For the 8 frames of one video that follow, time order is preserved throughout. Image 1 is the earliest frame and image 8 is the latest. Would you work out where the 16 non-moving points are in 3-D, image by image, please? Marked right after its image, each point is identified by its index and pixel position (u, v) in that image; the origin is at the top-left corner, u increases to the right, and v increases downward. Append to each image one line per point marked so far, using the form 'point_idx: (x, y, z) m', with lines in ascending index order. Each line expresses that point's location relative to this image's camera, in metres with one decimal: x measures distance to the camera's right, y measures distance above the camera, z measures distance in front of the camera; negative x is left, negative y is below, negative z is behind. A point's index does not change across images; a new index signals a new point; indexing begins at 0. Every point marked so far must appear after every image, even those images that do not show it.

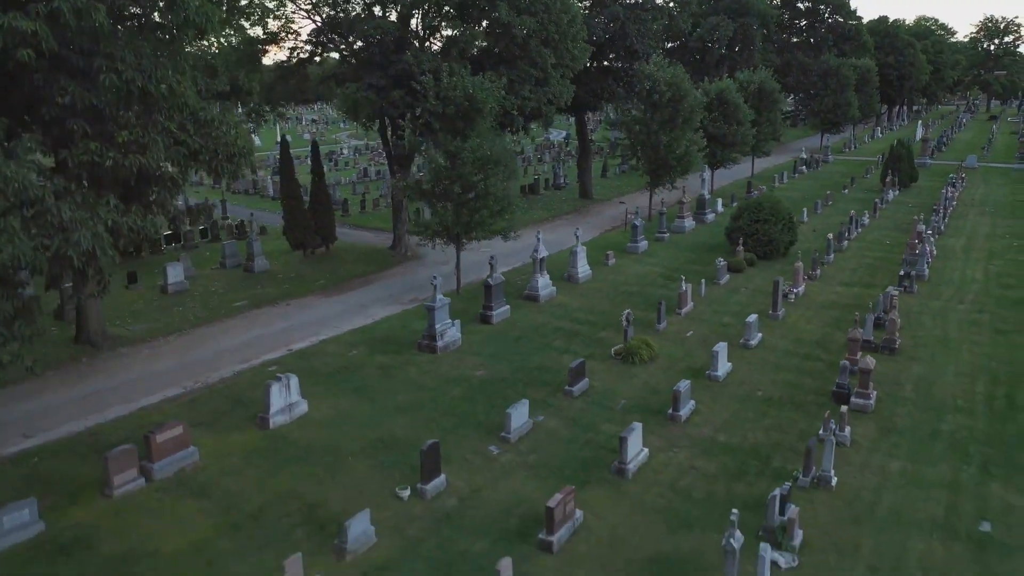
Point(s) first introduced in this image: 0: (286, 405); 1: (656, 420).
0: (-4.0, -2.1, +15.7) m
1: (+2.6, -2.4, +16.2) m
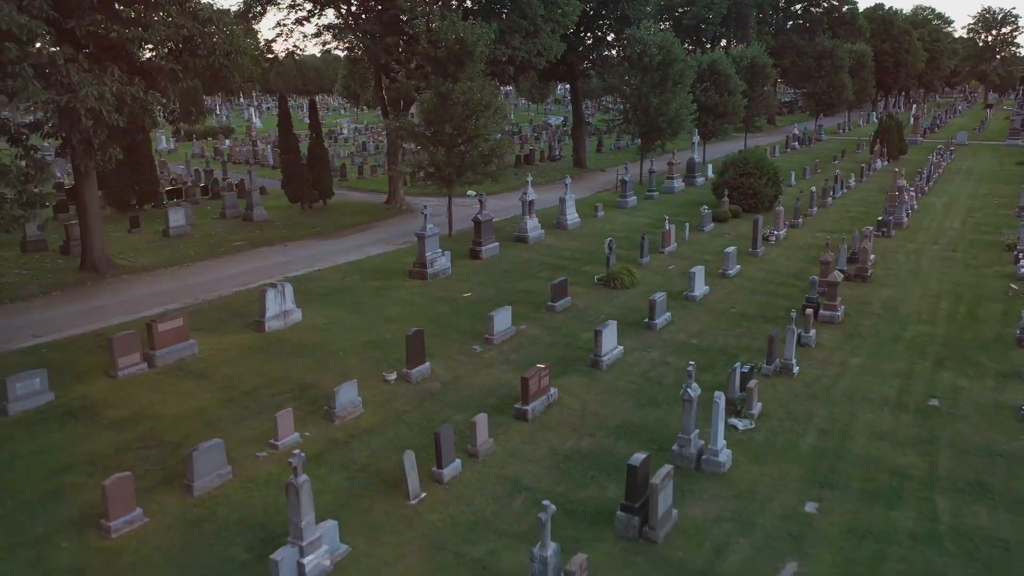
0: (-4.3, -0.5, +16.5) m
1: (+2.3, -0.8, +17.0) m
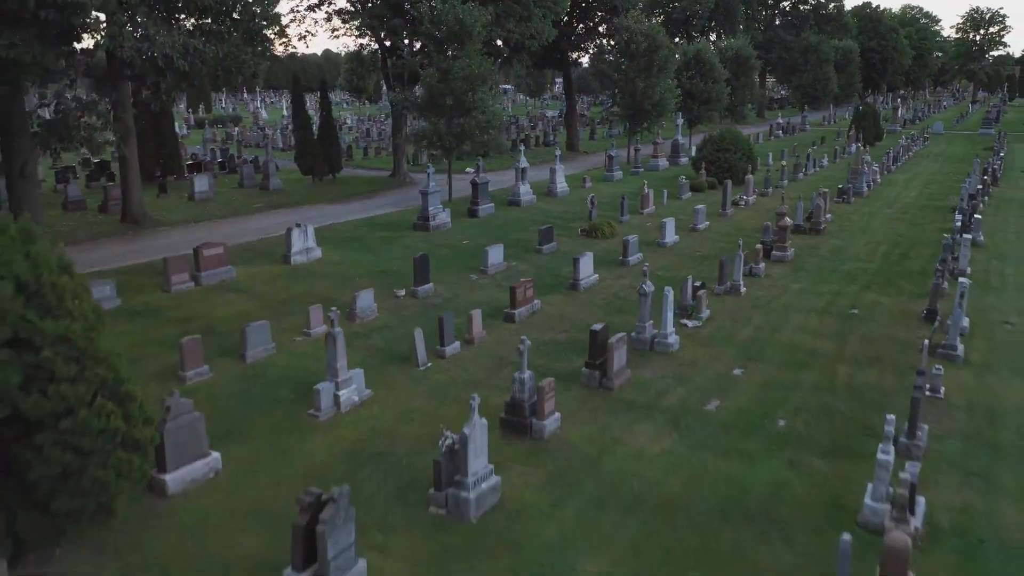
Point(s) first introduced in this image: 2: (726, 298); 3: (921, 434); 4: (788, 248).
0: (-4.5, +0.8, +19.1) m
1: (+2.1, +0.5, +19.6) m
2: (+4.0, -0.2, +16.7) m
3: (+4.5, -1.6, +9.8) m
4: (+6.1, +0.9, +19.9) m
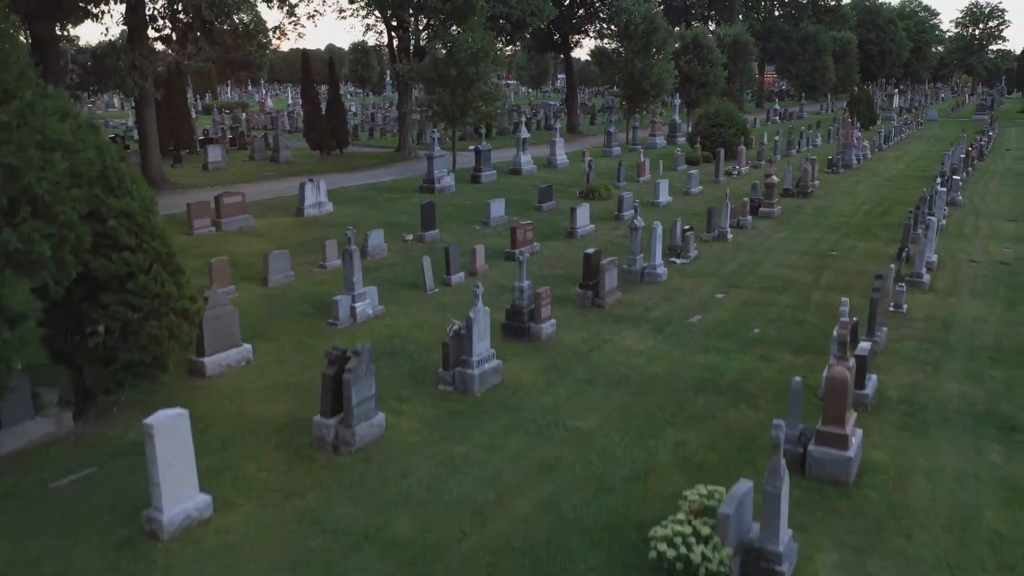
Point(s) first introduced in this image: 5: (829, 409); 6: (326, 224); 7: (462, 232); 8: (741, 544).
0: (-4.4, +1.9, +20.3) m
1: (+2.2, +1.6, +20.7) m
2: (+4.0, +0.9, +17.8) m
3: (+4.5, -0.6, +10.9) m
4: (+6.1, +1.9, +21.0) m
5: (+2.6, -1.0, +7.5) m
6: (-4.0, +1.4, +19.5) m
7: (-1.0, +1.2, +18.9) m
8: (+1.6, -1.8, +6.1) m
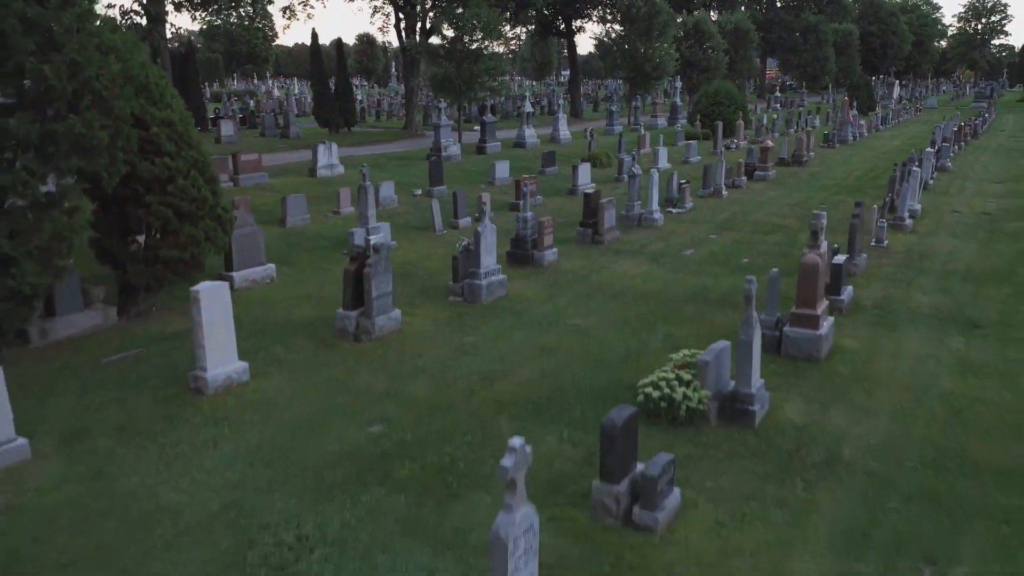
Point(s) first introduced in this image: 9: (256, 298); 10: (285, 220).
0: (-4.3, +2.9, +21.1) m
1: (+2.3, +2.6, +21.5) m
2: (+4.1, +1.8, +18.6) m
3: (+4.6, +0.4, +11.7) m
4: (+6.2, +2.9, +21.8) m
5: (+2.7, -0.1, +8.3) m
6: (-3.9, +2.4, +20.3) m
7: (-0.9, +2.1, +19.7) m
8: (+1.6, -0.8, +6.9) m
9: (-3.0, -0.1, +10.6) m
10: (-3.8, +1.1, +14.8) m
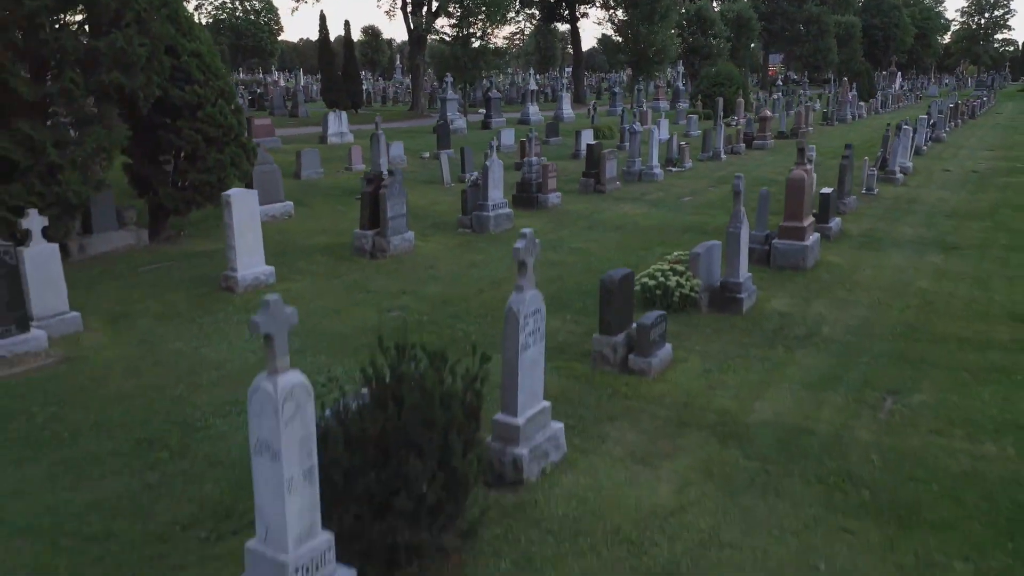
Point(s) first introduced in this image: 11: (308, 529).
0: (-4.2, +3.8, +21.7) m
1: (+2.4, +3.4, +22.1) m
2: (+4.2, +2.7, +19.2) m
3: (+4.6, +1.2, +12.3) m
4: (+6.4, +3.8, +22.4) m
5: (+2.8, +0.8, +8.9) m
6: (-3.8, +3.3, +20.9) m
7: (-0.8, +3.0, +20.3) m
8: (+1.7, 0.0, +7.5) m
9: (-3.0, +0.7, +11.2) m
10: (-3.7, +2.0, +15.4) m
11: (-0.6, -0.8, +2.8) m
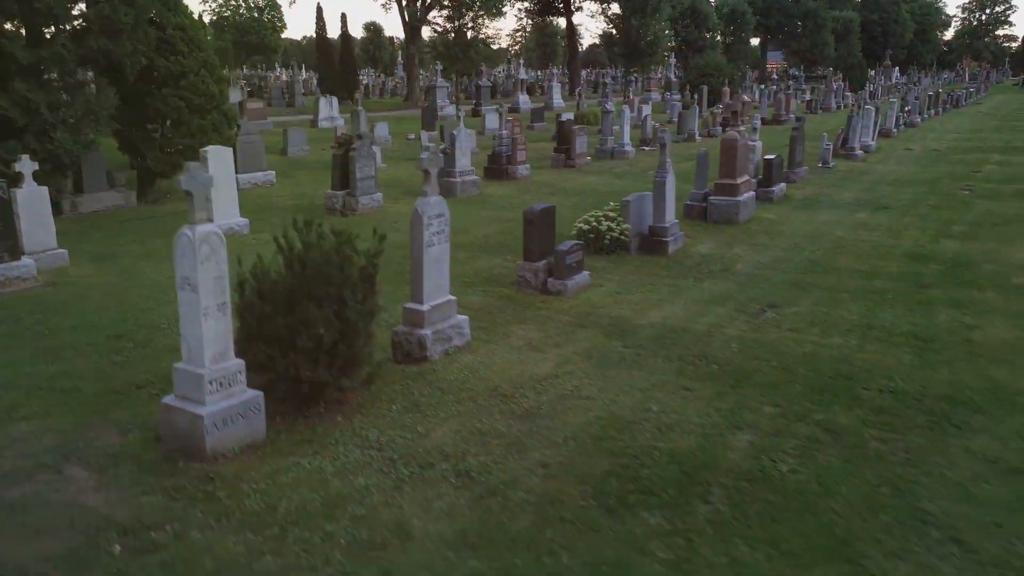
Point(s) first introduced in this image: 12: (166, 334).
0: (-4.6, +4.3, +22.5) m
1: (+2.0, +3.9, +22.9) m
2: (+3.8, +3.2, +20.0) m
3: (+4.2, +1.8, +13.0) m
4: (+6.0, +4.3, +23.1) m
5: (+2.3, +1.3, +9.6) m
6: (-4.2, +3.8, +21.7) m
7: (-1.2, +3.5, +21.1) m
8: (+1.2, +0.6, +8.3) m
9: (-3.4, +1.3, +12.0) m
10: (-4.1, +2.5, +16.2) m
11: (-1.2, -0.3, +3.6) m
12: (-2.1, -0.3, +5.6) m
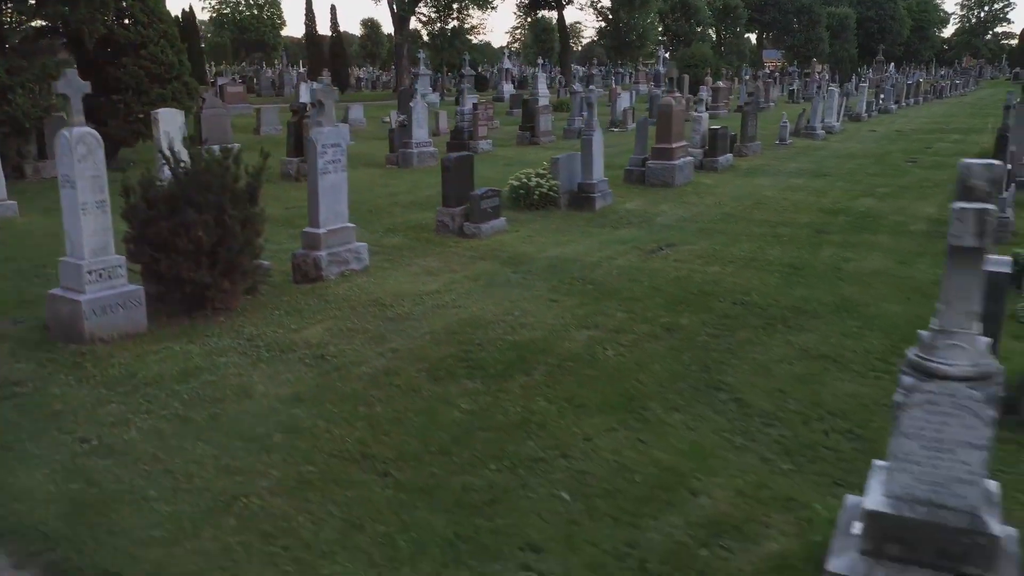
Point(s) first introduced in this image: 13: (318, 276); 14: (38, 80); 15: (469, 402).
0: (-5.1, +4.7, +22.9) m
1: (+1.5, +4.4, +23.2) m
2: (+3.2, +3.6, +20.3) m
3: (+3.6, +2.2, +13.4) m
4: (+5.4, +4.7, +23.4) m
5: (+1.7, +1.7, +10.0) m
6: (-4.8, +4.2, +22.1) m
7: (-1.8, +4.0, +21.5) m
8: (+0.5, +1.0, +8.6) m
9: (-4.0, +1.7, +12.4) m
10: (-4.7, +3.0, +16.6) m
11: (-1.8, +0.2, +4.0) m
12: (-2.8, +0.2, +5.9) m
13: (-1.1, +0.1, +5.2) m
14: (-5.0, +2.2, +9.5) m
15: (-0.2, -0.4, +3.3) m
